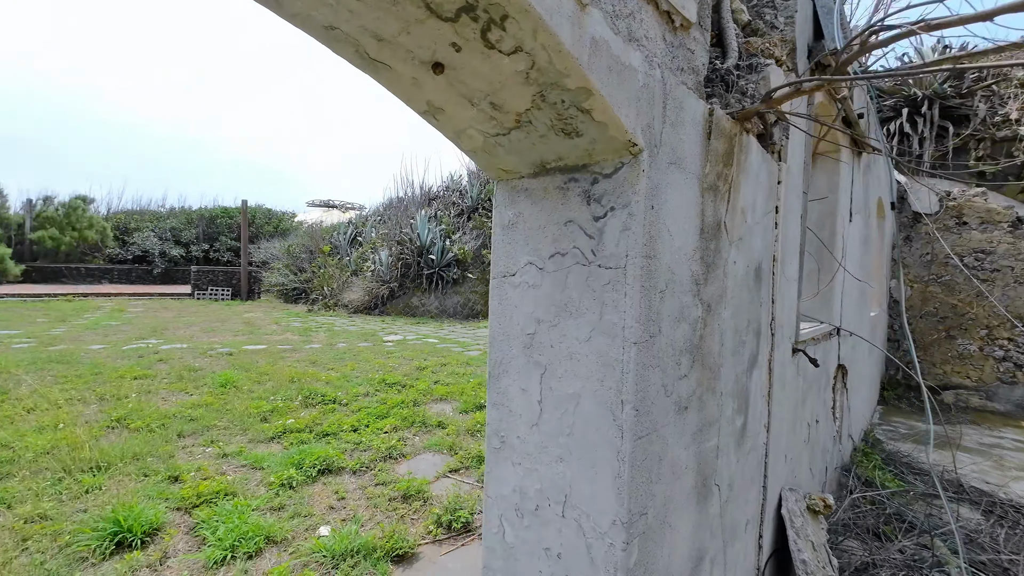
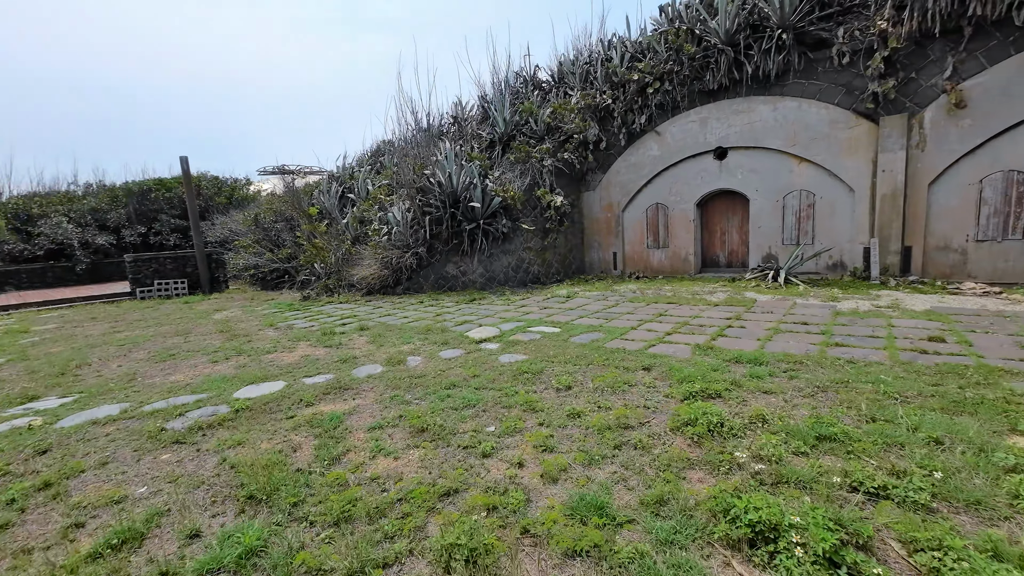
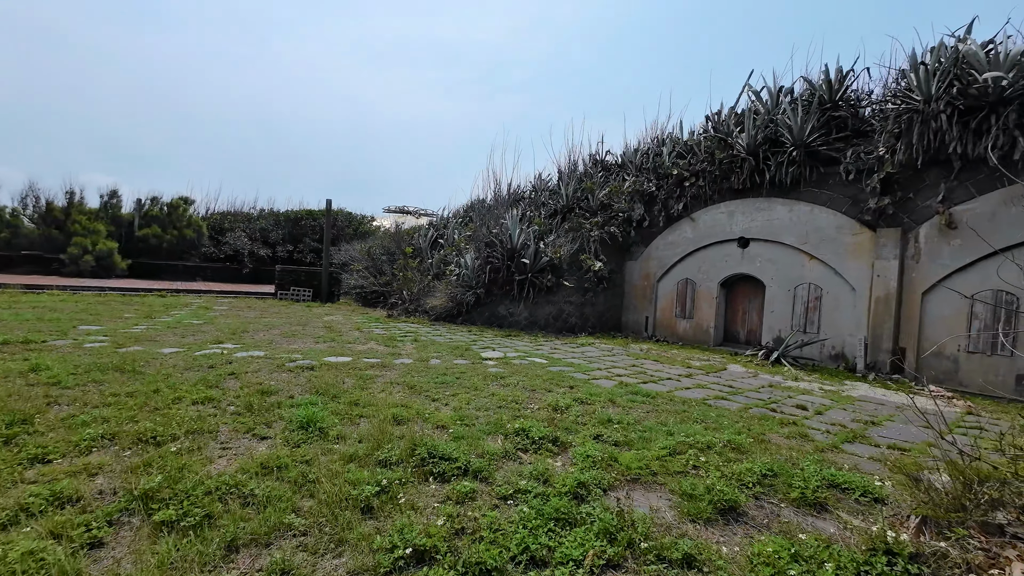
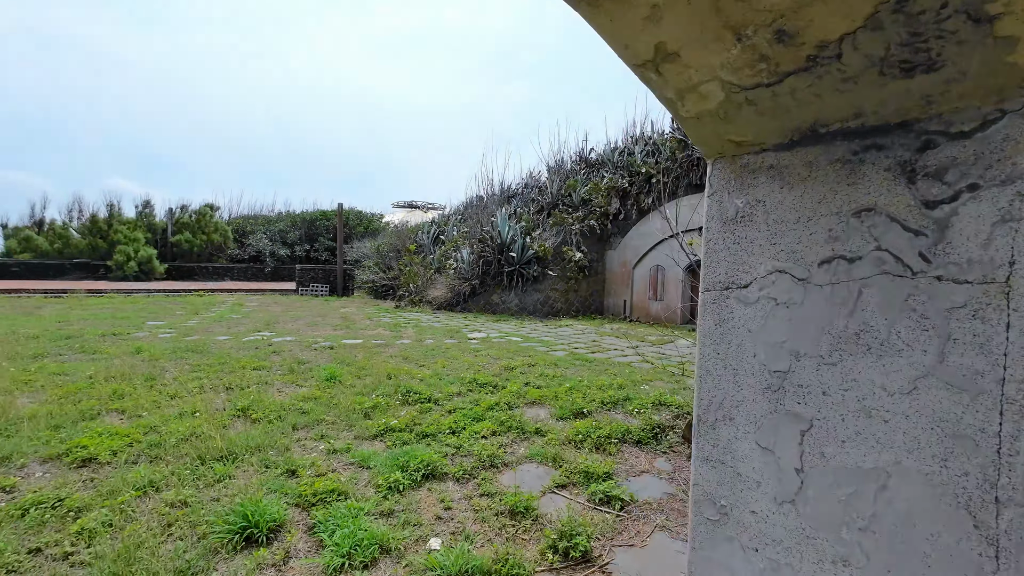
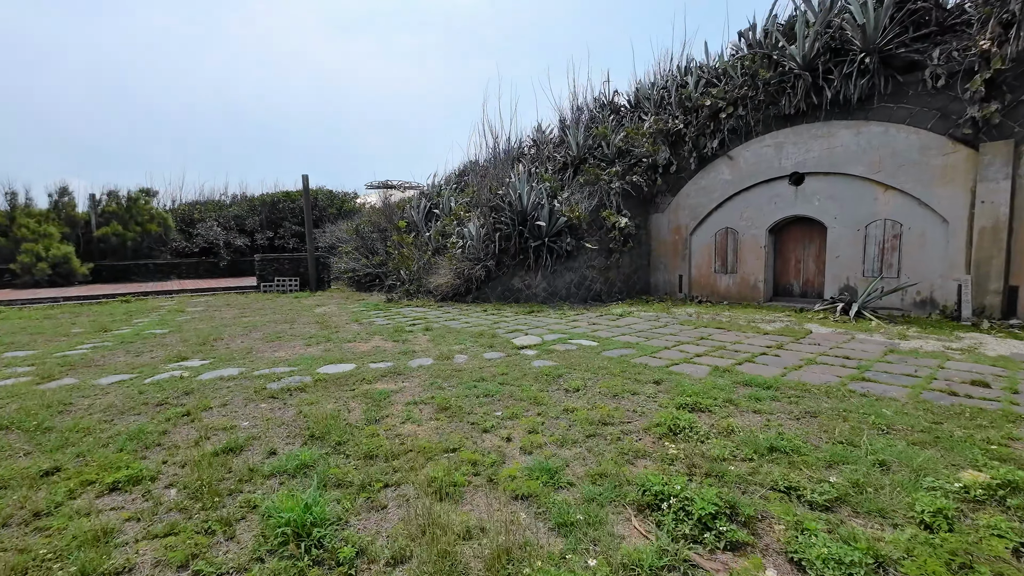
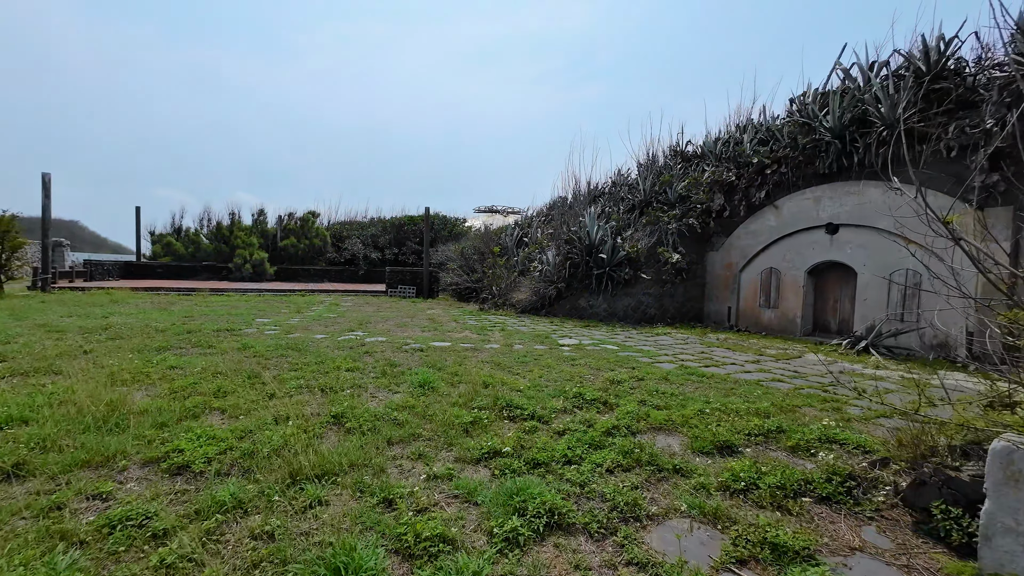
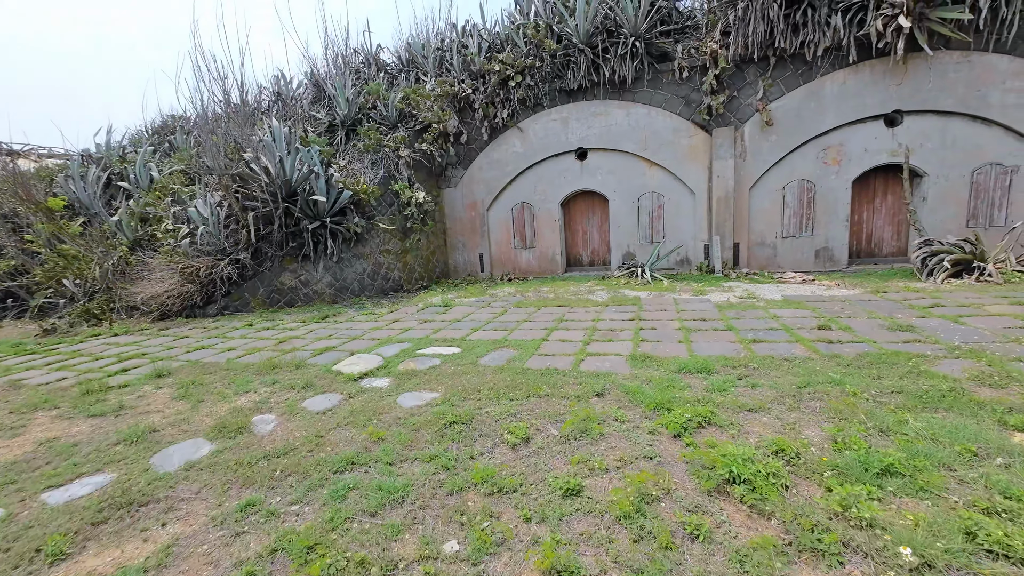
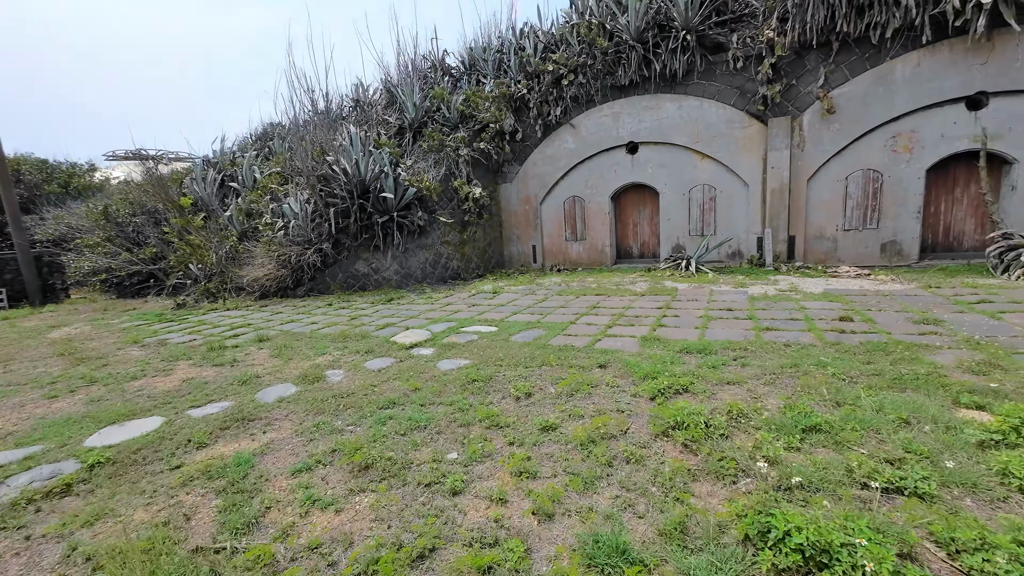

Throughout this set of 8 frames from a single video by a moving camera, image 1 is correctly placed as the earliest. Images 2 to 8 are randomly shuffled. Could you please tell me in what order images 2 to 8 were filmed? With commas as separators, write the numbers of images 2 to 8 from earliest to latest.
4, 6, 3, 5, 2, 8, 7
